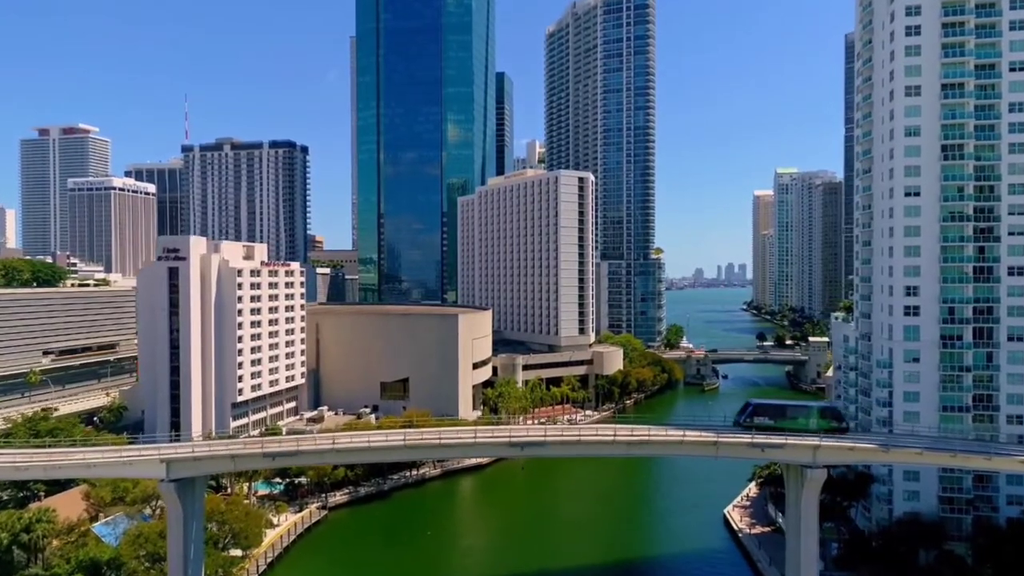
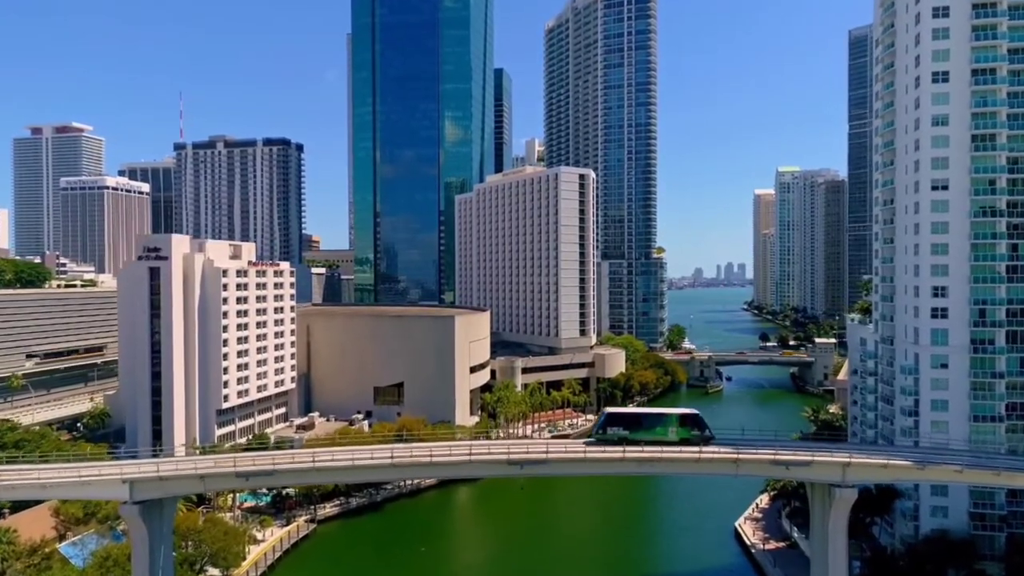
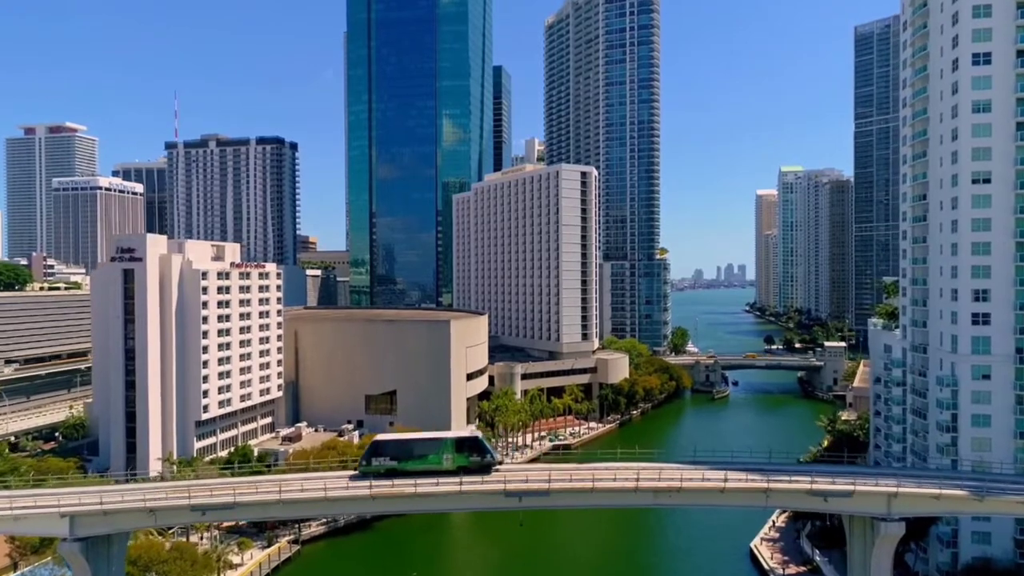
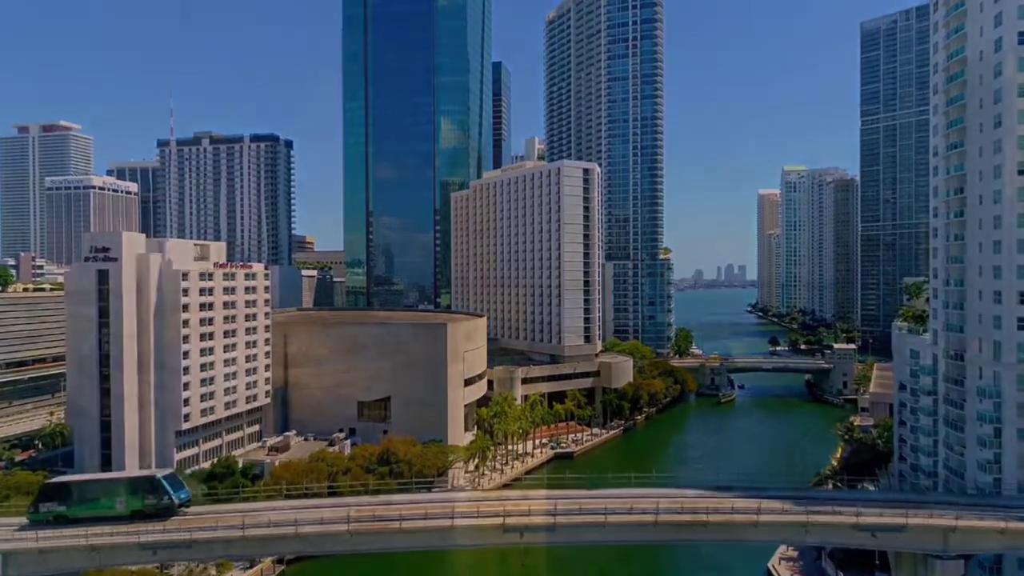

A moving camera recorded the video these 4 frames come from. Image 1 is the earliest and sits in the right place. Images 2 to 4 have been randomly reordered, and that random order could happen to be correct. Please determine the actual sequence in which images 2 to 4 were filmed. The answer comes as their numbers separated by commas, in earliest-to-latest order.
2, 3, 4
